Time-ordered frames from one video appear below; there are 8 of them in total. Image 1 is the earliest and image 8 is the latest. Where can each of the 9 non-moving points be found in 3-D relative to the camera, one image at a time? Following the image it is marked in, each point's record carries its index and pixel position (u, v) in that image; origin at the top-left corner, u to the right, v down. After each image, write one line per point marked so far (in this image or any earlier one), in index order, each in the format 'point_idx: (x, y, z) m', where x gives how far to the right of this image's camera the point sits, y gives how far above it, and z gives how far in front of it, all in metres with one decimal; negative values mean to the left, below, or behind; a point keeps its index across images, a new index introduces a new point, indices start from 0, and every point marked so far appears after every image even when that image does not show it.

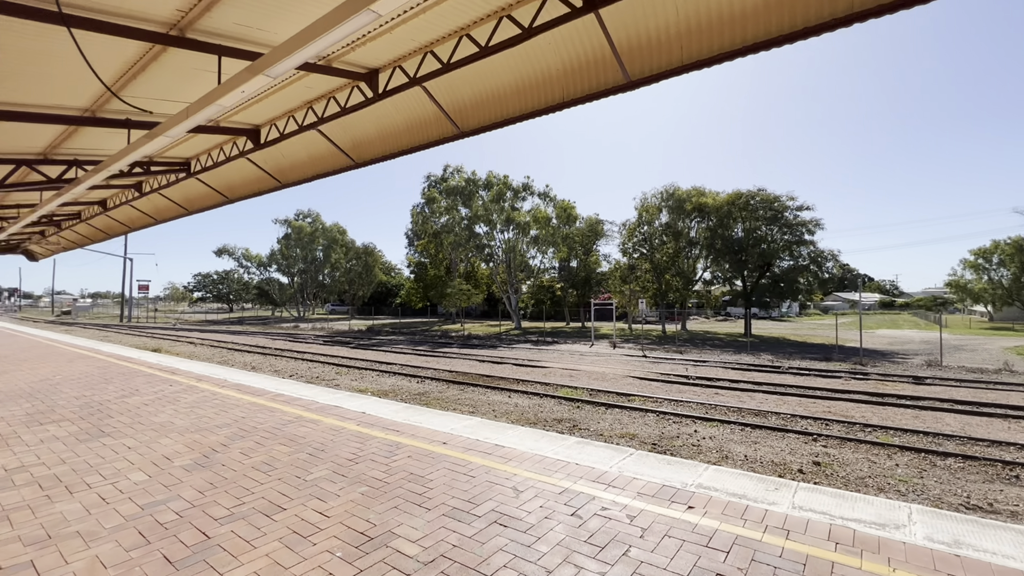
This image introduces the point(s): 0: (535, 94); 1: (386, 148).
0: (+0.3, +2.1, +5.0) m
1: (-1.7, +1.9, +6.4) m
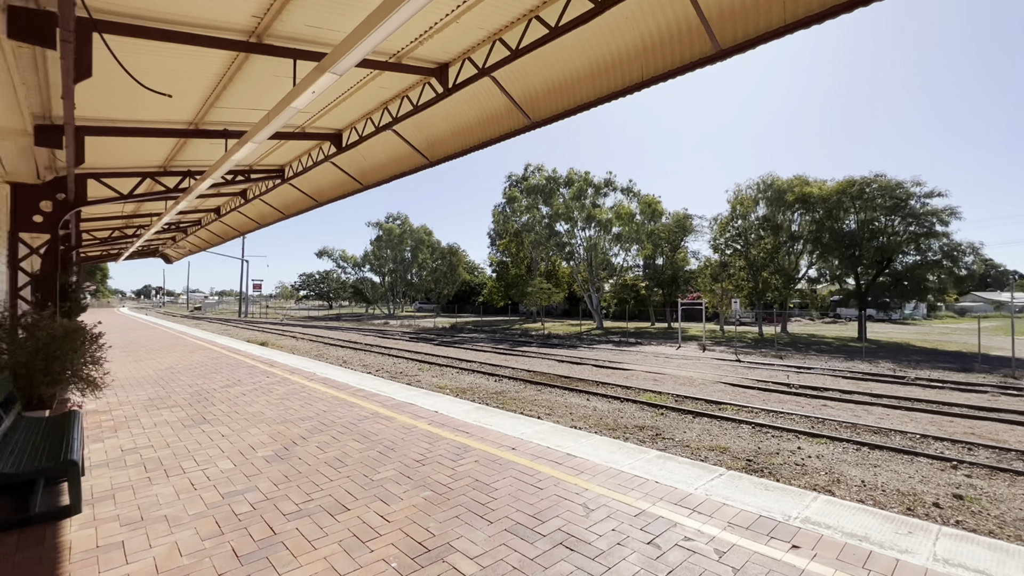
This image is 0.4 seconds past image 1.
0: (+1.0, +2.1, +4.6) m
1: (-0.7, +2.0, +6.4) m
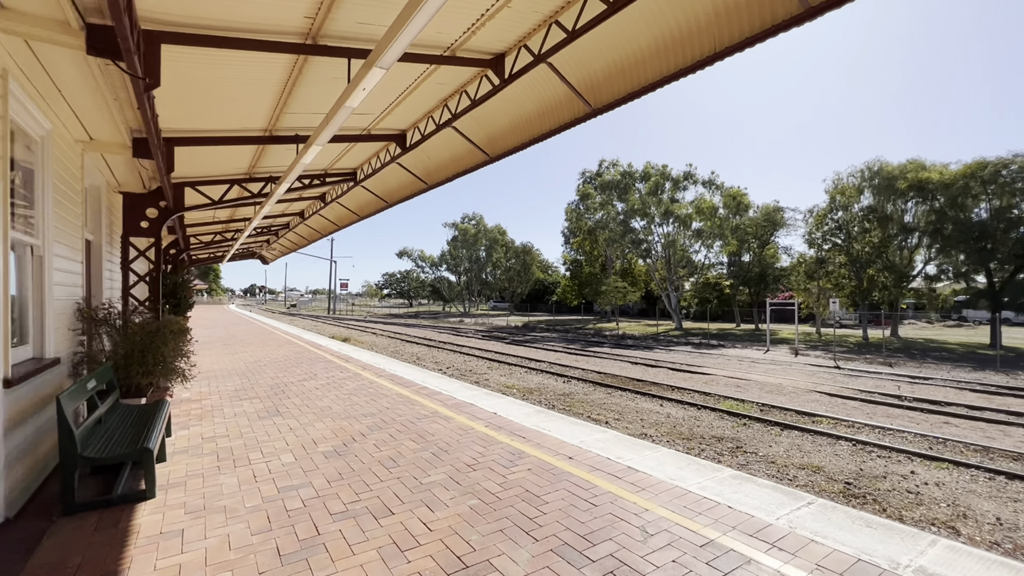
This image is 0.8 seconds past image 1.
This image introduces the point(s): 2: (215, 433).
0: (+1.5, +2.1, +4.2) m
1: (+0.1, +2.0, +6.2) m
2: (-3.3, -1.6, +5.2) m
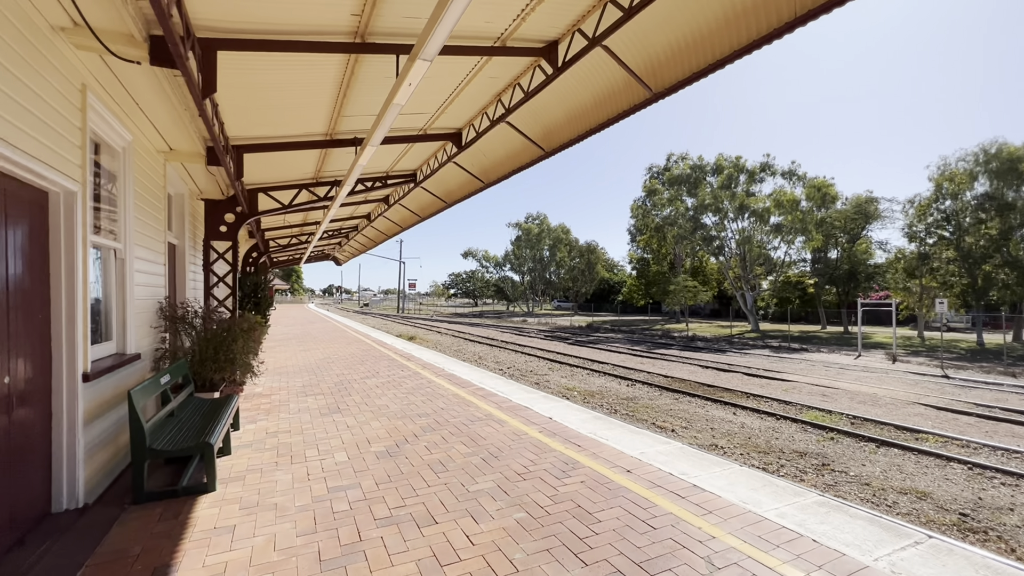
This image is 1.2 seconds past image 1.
0: (+1.9, +2.1, +3.7) m
1: (+0.8, +2.0, +5.9) m
2: (-2.7, -1.6, +5.4) m
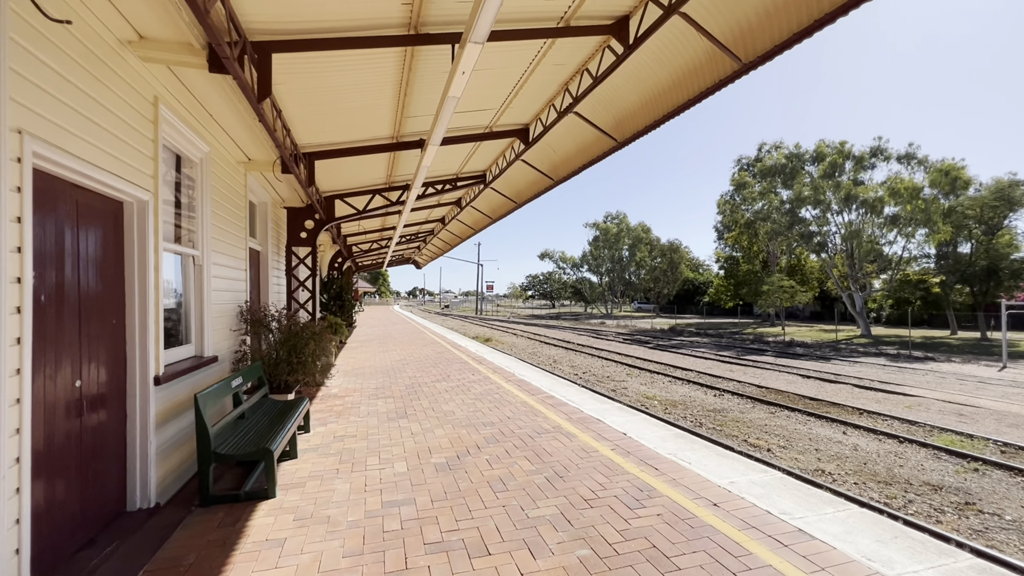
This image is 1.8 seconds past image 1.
0: (+2.3, +2.1, +3.0) m
1: (+1.6, +2.0, +5.3) m
2: (-1.9, -1.6, +5.4) m
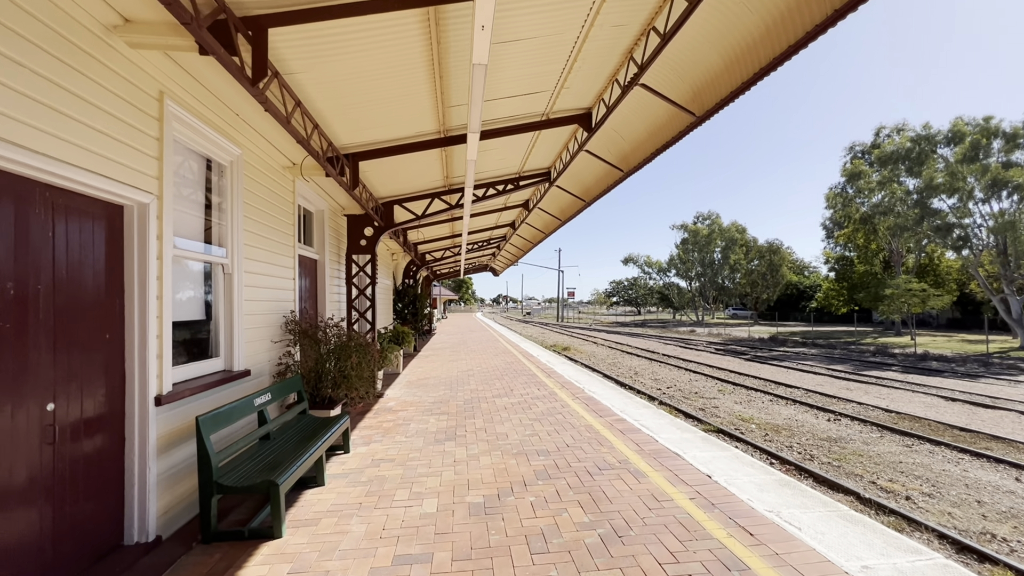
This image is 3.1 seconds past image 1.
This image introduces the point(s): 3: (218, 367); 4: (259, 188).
0: (+2.4, +2.1, +1.9) m
1: (+2.1, +1.9, +4.3) m
2: (-1.3, -1.7, +4.9) m
3: (-2.6, -0.7, +4.2) m
4: (-2.6, +1.0, +4.9) m
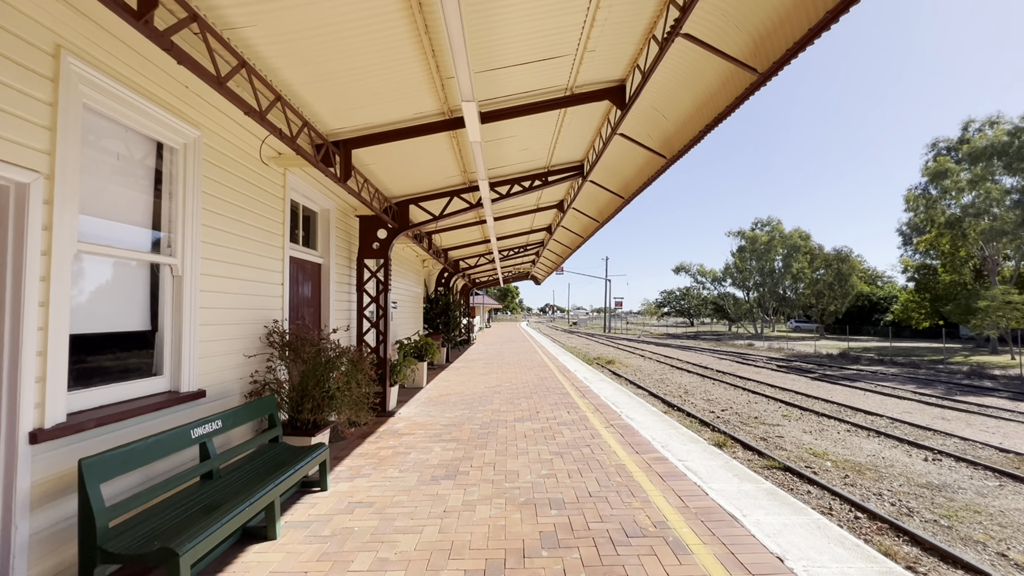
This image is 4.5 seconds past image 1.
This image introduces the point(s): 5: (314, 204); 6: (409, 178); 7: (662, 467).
0: (+2.1, +2.1, +0.7) m
1: (+2.1, +1.8, +3.2) m
2: (-1.3, -1.8, +4.1) m
3: (-2.6, -0.7, +3.5) m
4: (-2.5, +1.0, +4.2) m
5: (-2.6, +1.1, +6.2) m
6: (-1.5, +1.5, +6.5) m
7: (+1.5, -1.8, +4.7) m
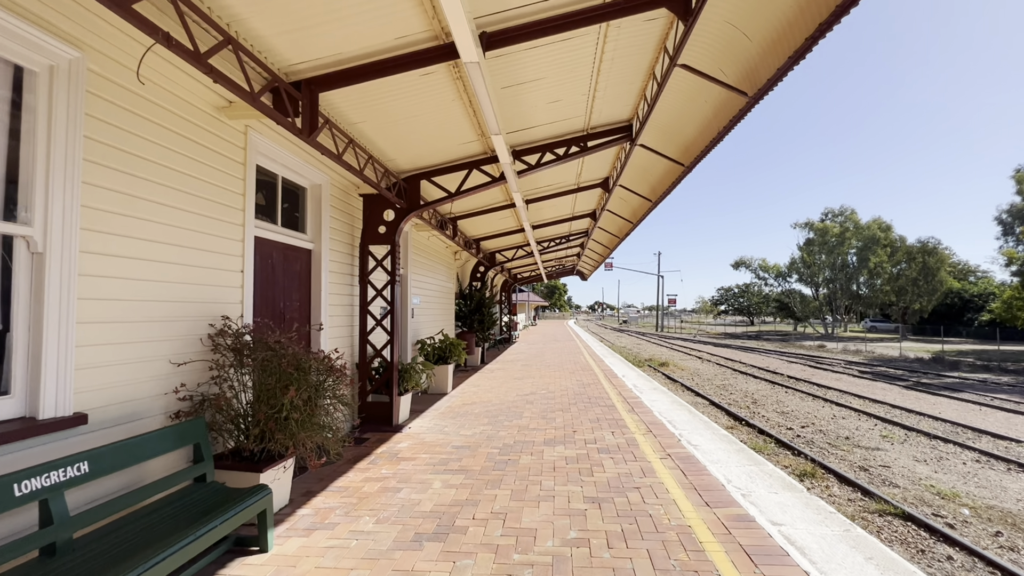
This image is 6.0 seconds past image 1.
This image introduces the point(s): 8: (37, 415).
0: (+1.8, +2.2, -0.8) m
1: (+2.0, +2.0, +1.6) m
2: (-1.2, -1.7, +2.9) m
3: (-2.6, -0.6, +2.4) m
4: (-2.5, +1.1, +3.2) m
5: (-2.3, +1.2, +5.1) m
6: (-1.2, +1.6, +5.3) m
7: (+1.6, -1.7, +3.2) m
8: (-2.5, -0.7, +2.5) m
